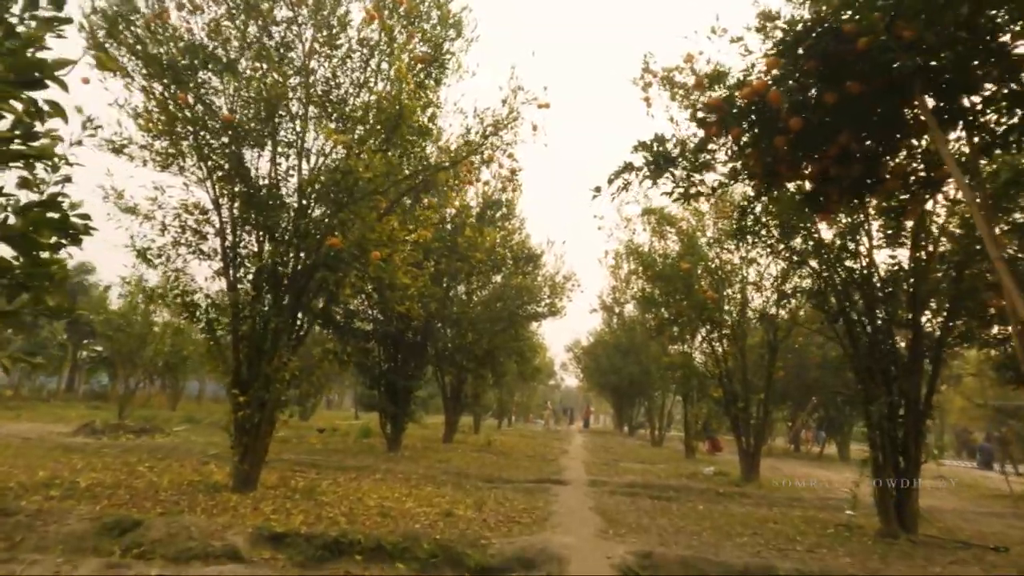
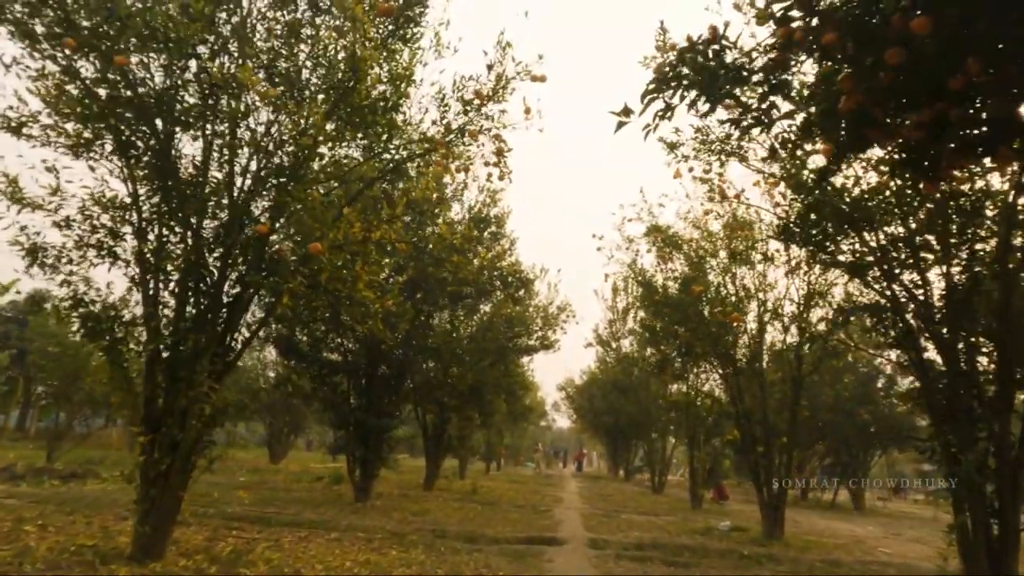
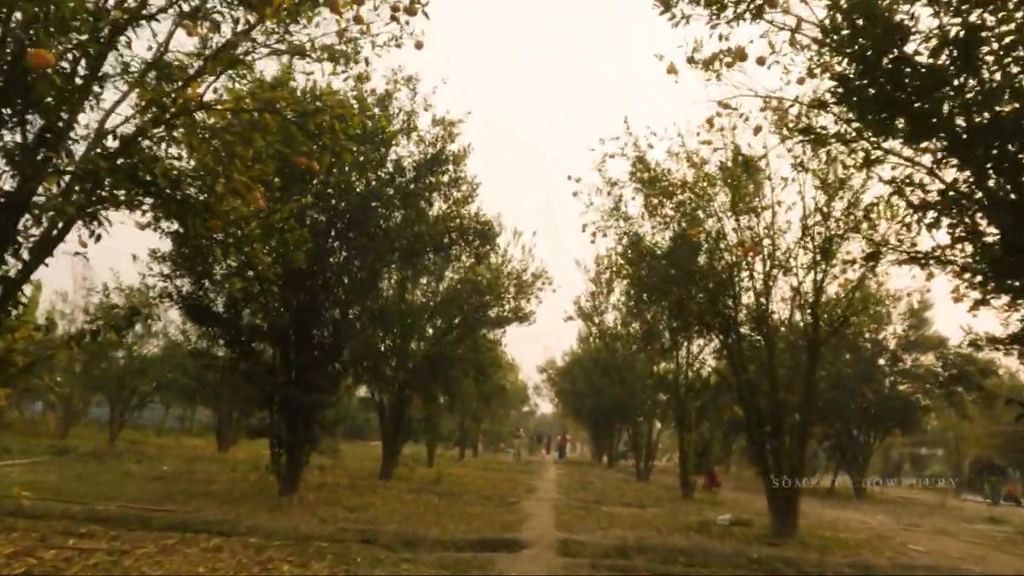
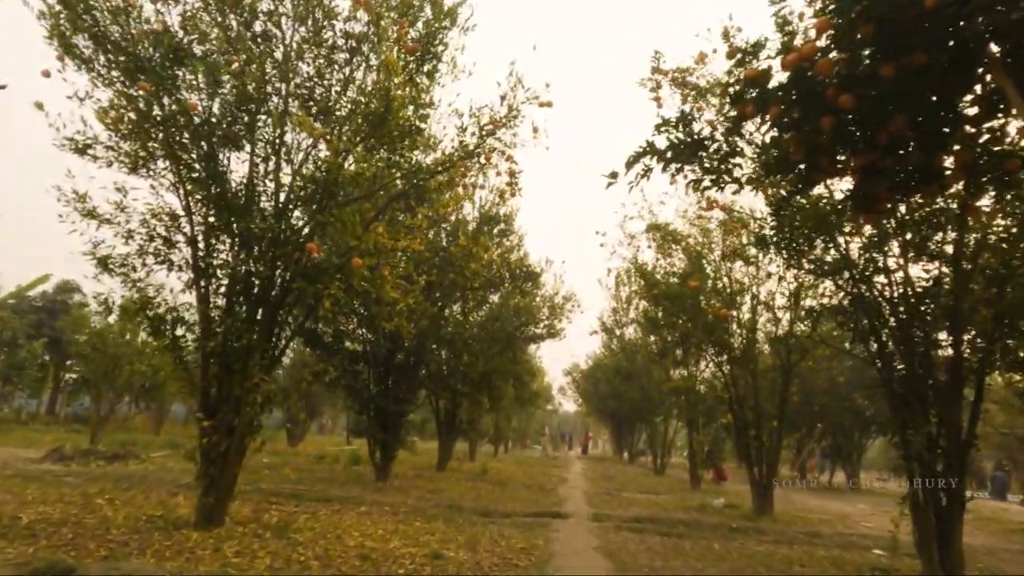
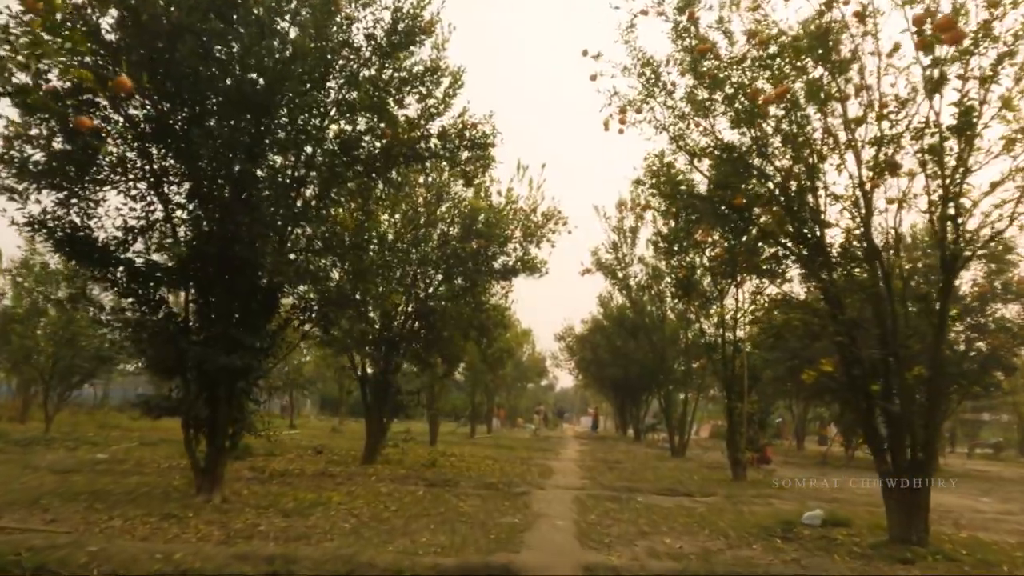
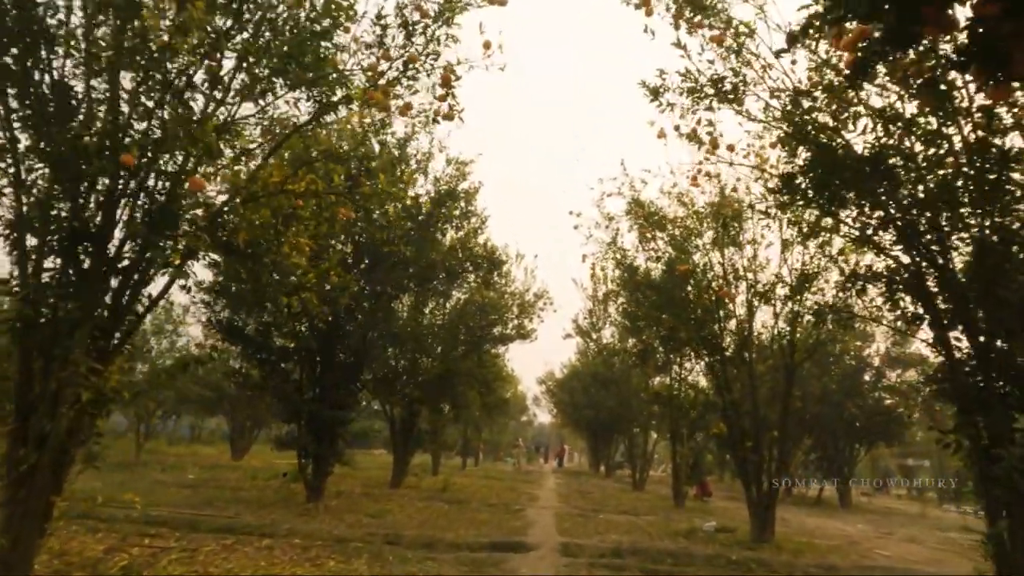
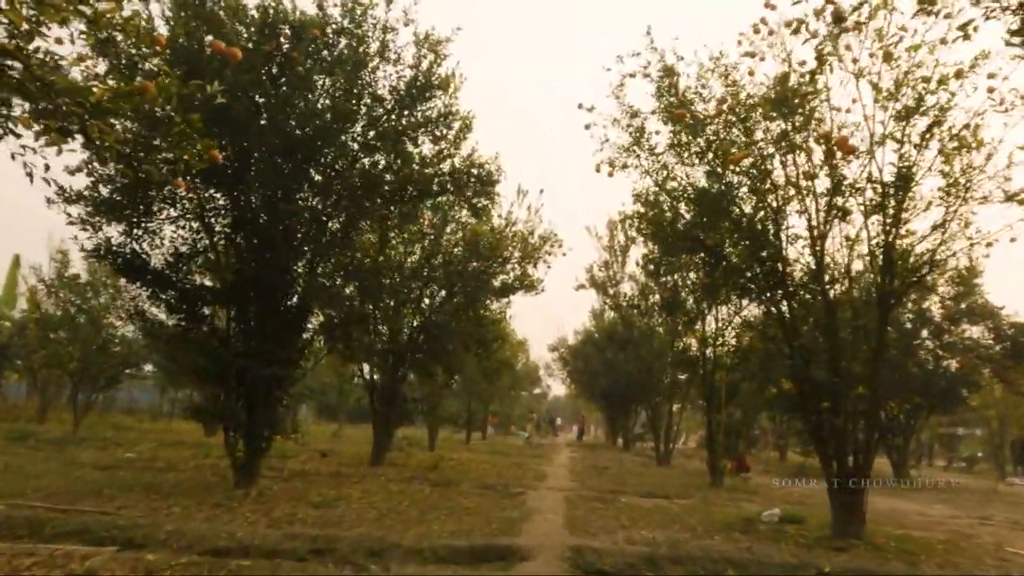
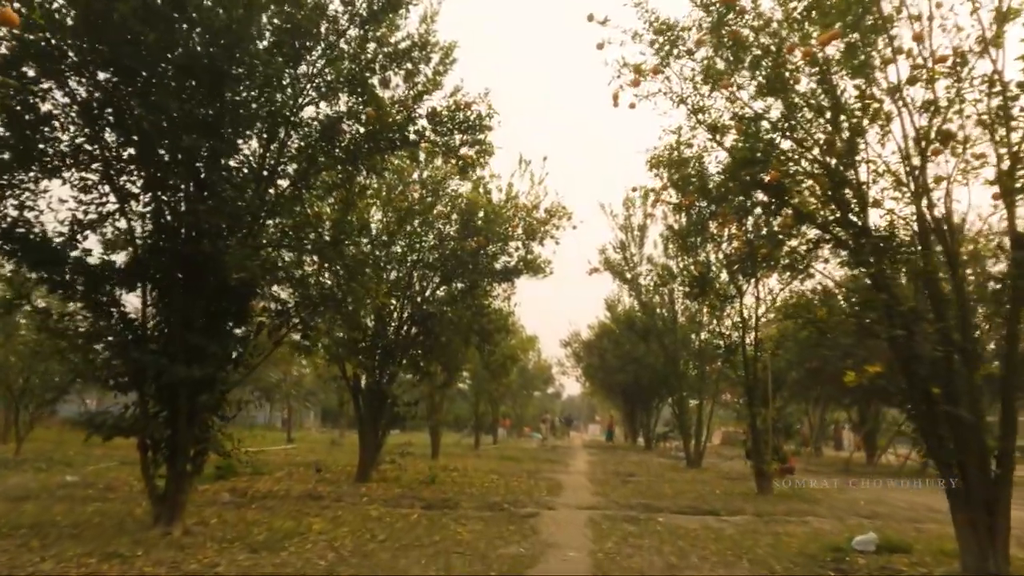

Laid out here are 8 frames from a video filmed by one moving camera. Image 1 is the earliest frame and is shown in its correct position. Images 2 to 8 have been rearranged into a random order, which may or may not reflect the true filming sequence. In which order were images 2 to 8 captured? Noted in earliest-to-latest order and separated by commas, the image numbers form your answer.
4, 2, 6, 3, 7, 5, 8
